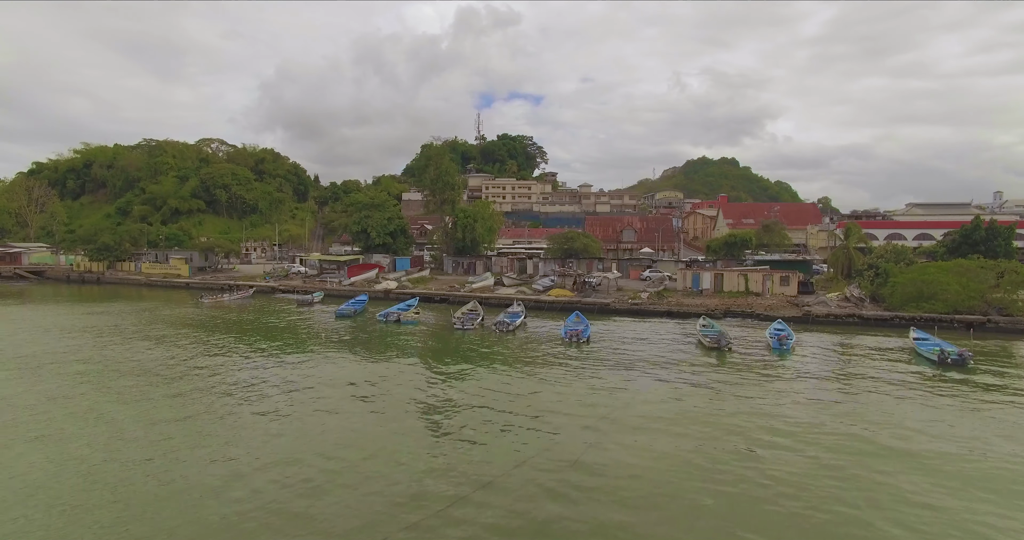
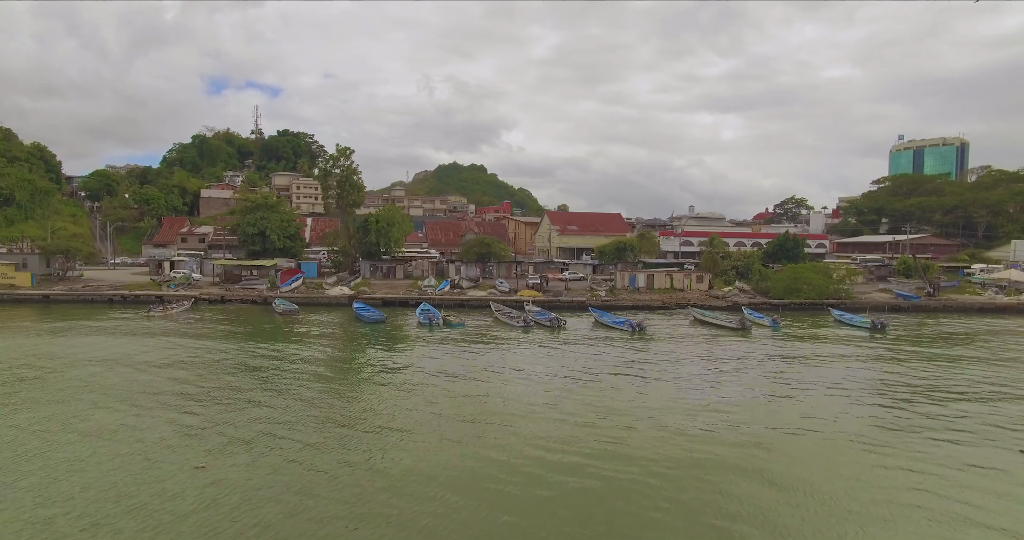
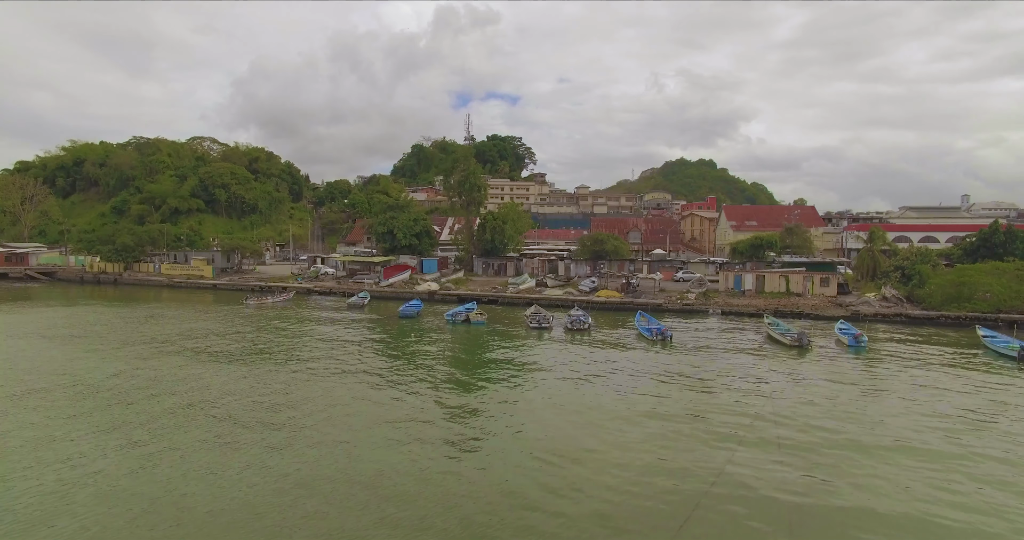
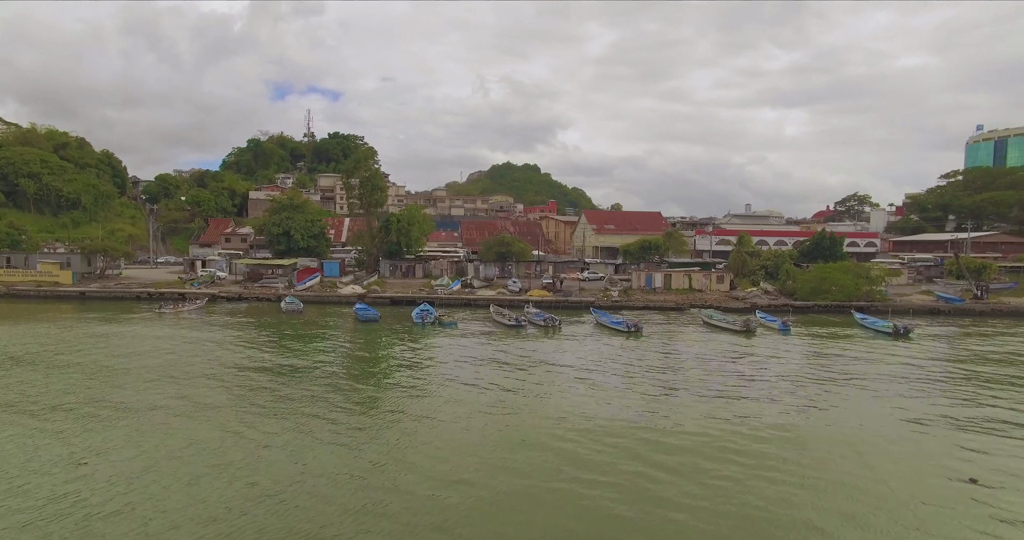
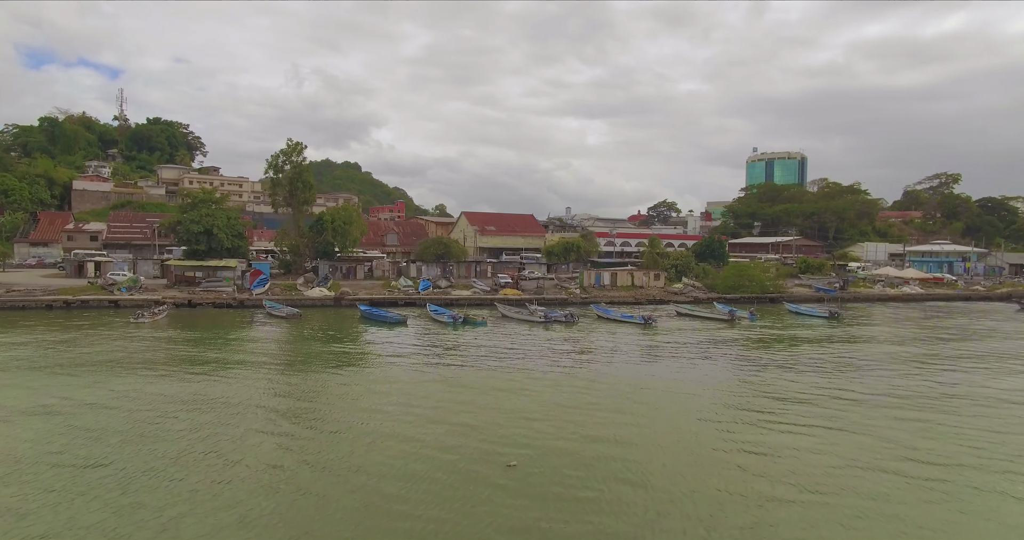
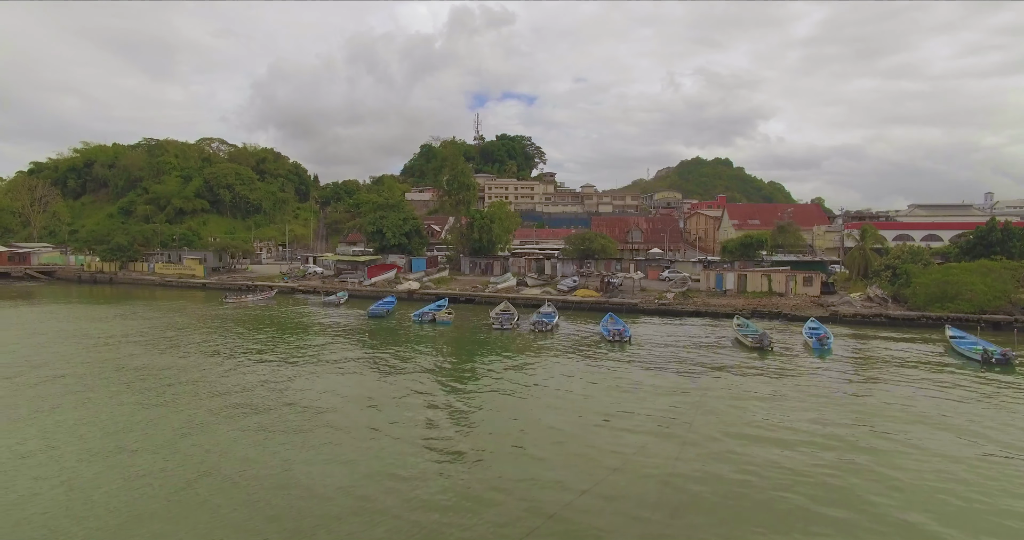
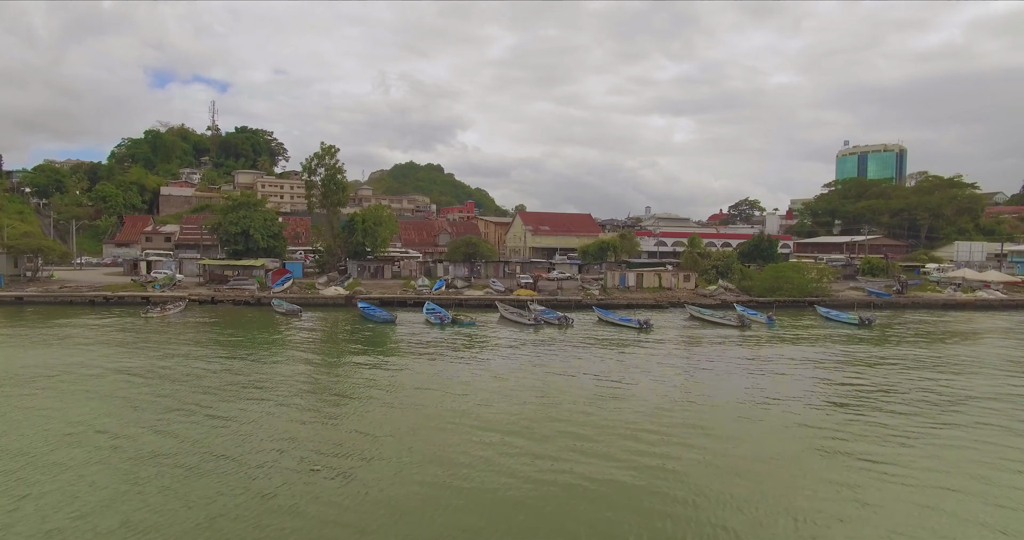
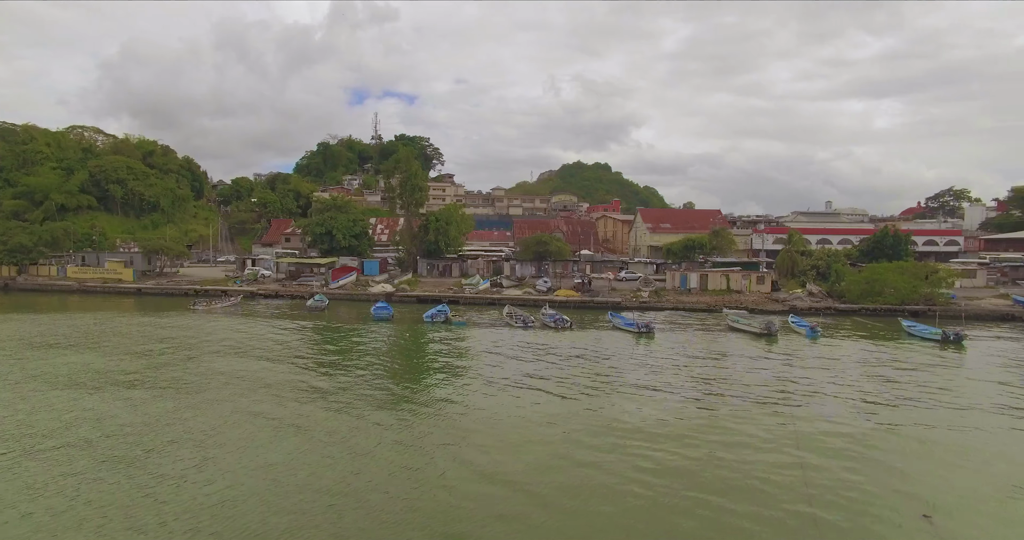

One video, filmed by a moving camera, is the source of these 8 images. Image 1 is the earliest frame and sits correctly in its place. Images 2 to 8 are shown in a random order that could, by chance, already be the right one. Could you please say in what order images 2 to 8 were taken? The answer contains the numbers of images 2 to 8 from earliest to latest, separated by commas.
6, 3, 8, 4, 2, 7, 5
